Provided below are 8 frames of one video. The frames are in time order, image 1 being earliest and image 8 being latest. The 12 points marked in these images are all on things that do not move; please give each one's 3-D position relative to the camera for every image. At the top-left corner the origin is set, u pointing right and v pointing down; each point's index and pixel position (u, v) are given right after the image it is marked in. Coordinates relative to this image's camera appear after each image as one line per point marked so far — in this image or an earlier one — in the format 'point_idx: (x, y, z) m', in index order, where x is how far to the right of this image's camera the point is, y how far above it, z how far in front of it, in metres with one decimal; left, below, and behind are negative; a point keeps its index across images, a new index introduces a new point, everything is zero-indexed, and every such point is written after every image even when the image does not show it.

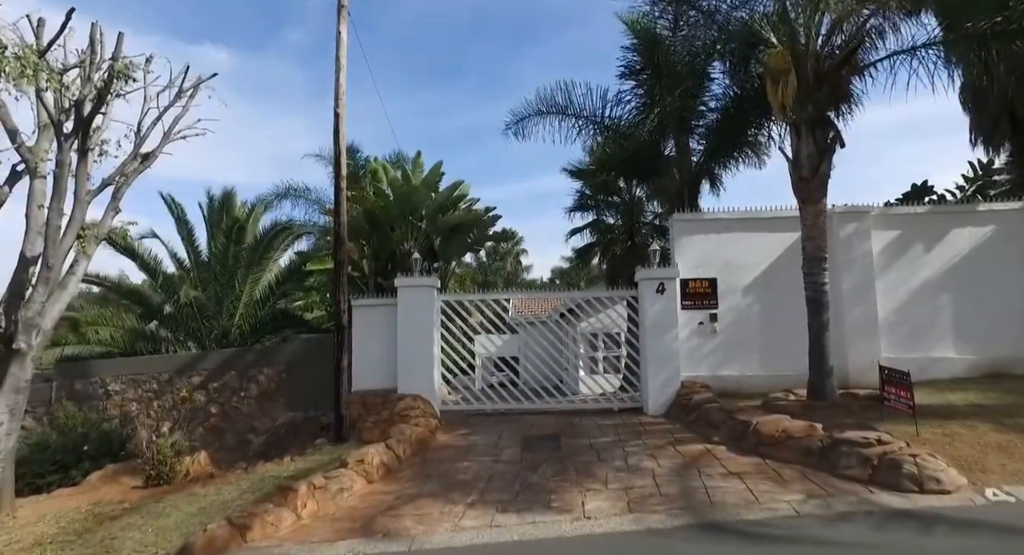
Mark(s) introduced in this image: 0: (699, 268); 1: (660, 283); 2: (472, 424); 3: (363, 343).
0: (+3.2, +0.2, +11.4) m
1: (+2.5, -0.1, +11.3) m
2: (-0.7, -2.5, +11.3) m
3: (-2.7, -1.2, +11.9) m
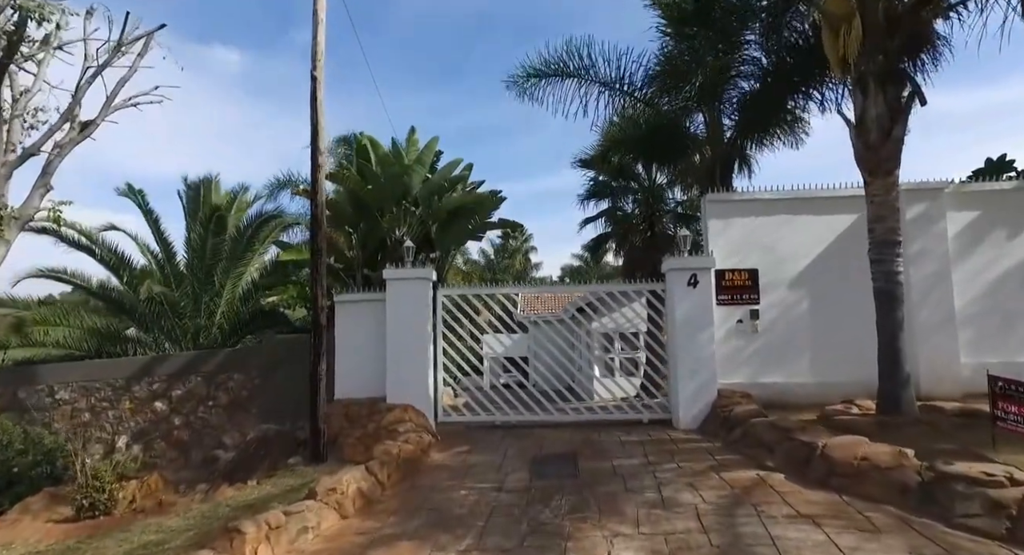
0: (+3.3, +0.3, +9.8) m
1: (+2.6, 0.0, +9.7) m
2: (-0.6, -2.4, +9.7) m
3: (-2.6, -1.1, +10.4) m
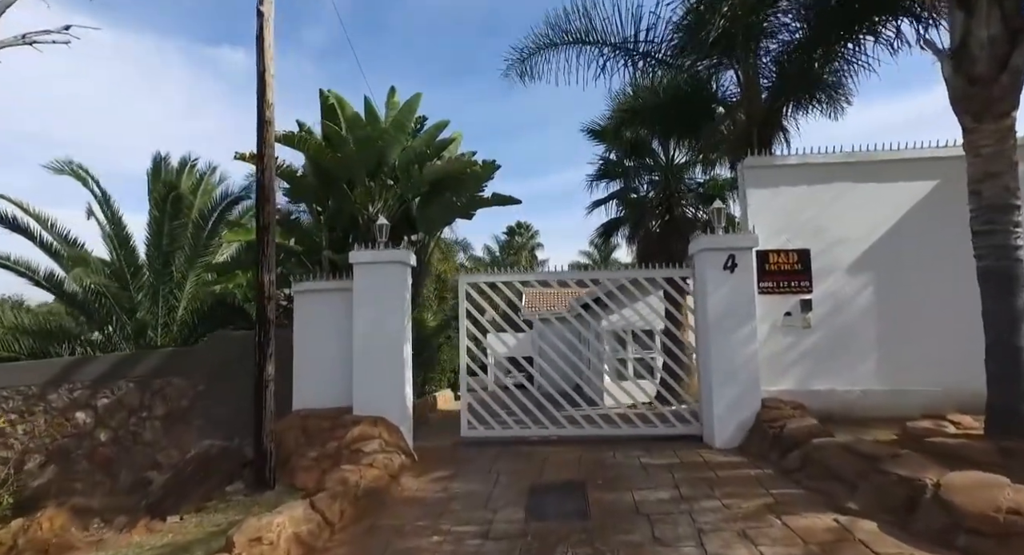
0: (+3.2, +0.5, +7.9) m
1: (+2.5, +0.2, +7.8) m
2: (-0.6, -2.2, +7.9) m
3: (-2.6, -0.9, +8.6) m
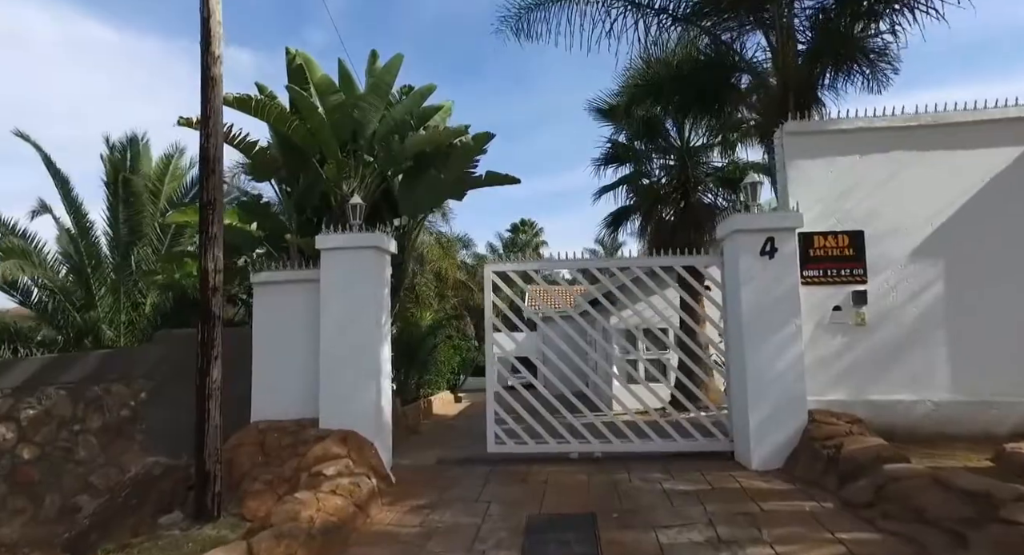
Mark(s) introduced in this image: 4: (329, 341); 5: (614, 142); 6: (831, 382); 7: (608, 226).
0: (+3.2, +0.6, +6.6) m
1: (+2.5, +0.4, +6.5) m
2: (-0.7, -2.1, +6.6) m
3: (-2.7, -0.7, +7.3) m
4: (-1.9, -0.7, +7.0) m
5: (+2.1, +2.8, +13.9) m
6: (+3.1, -1.0, +6.4) m
7: (+2.1, +1.1, +14.3) m
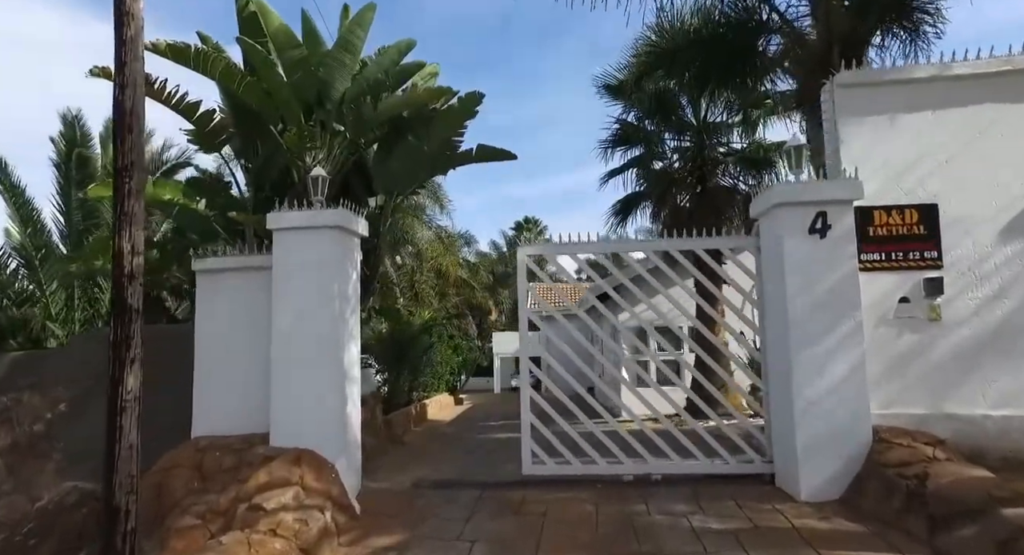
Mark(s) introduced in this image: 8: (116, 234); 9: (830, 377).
0: (+3.1, +0.7, +5.4) m
1: (+2.4, +0.5, +5.3) m
2: (-0.7, -1.9, +5.4) m
3: (-2.8, -0.6, +6.1) m
4: (-2.0, -0.6, +5.8) m
5: (+2.1, +2.9, +12.7) m
6: (+3.0, -0.9, +5.2) m
7: (+2.0, +1.2, +13.0) m
8: (-3.0, +0.3, +5.0) m
9: (+2.4, -0.8, +5.1) m
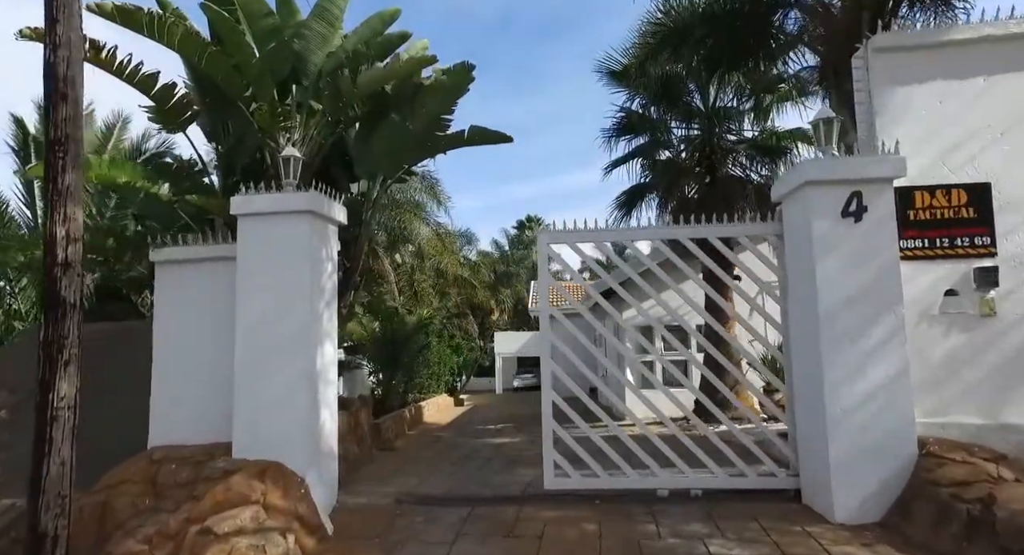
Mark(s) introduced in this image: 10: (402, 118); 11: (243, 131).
0: (+3.0, +0.8, +4.7) m
1: (+2.3, +0.6, +4.6) m
2: (-0.8, -1.9, +4.8) m
3: (-2.8, -0.6, +5.5) m
4: (-2.1, -0.5, +5.2) m
5: (+2.1, +3.0, +12.0) m
6: (+3.0, -0.8, +4.5) m
7: (+2.0, +1.3, +12.4) m
8: (-3.0, +0.4, +4.4) m
9: (+2.4, -0.7, +4.4) m
10: (-1.0, +1.5, +6.3) m
11: (-2.5, +1.4, +6.2) m
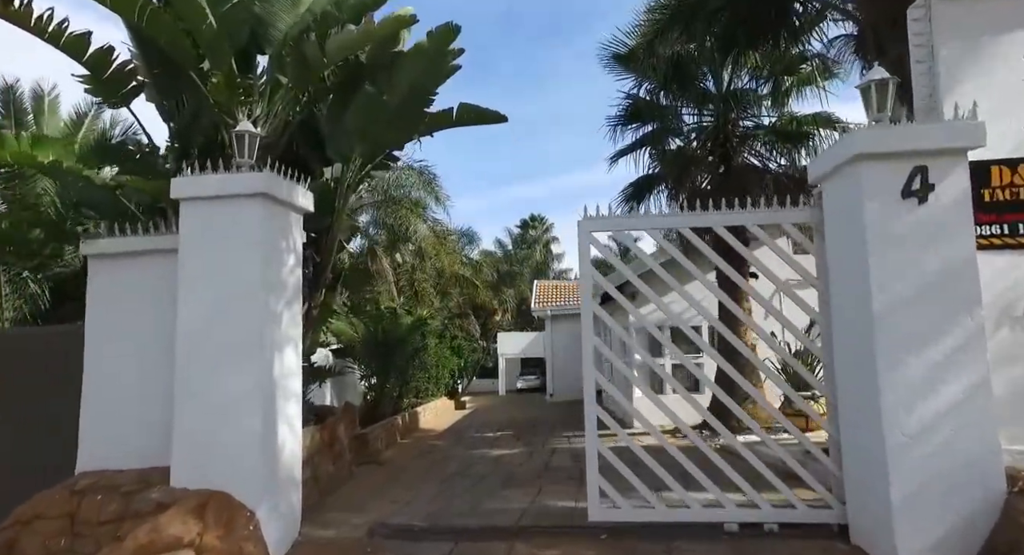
0: (+3.0, +0.9, +3.9) m
1: (+2.3, +0.6, +3.8) m
2: (-0.9, -1.8, +3.9) m
3: (-2.9, -0.5, +4.7) m
4: (-2.1, -0.4, +4.4) m
5: (+2.0, +3.1, +11.2) m
6: (+2.9, -0.8, +3.7) m
7: (+2.0, +1.3, +11.5) m
8: (-3.1, +0.4, +3.6) m
9: (+2.3, -0.6, +3.6) m
10: (-1.1, +1.6, +5.5) m
11: (-2.6, +1.4, +5.4) m
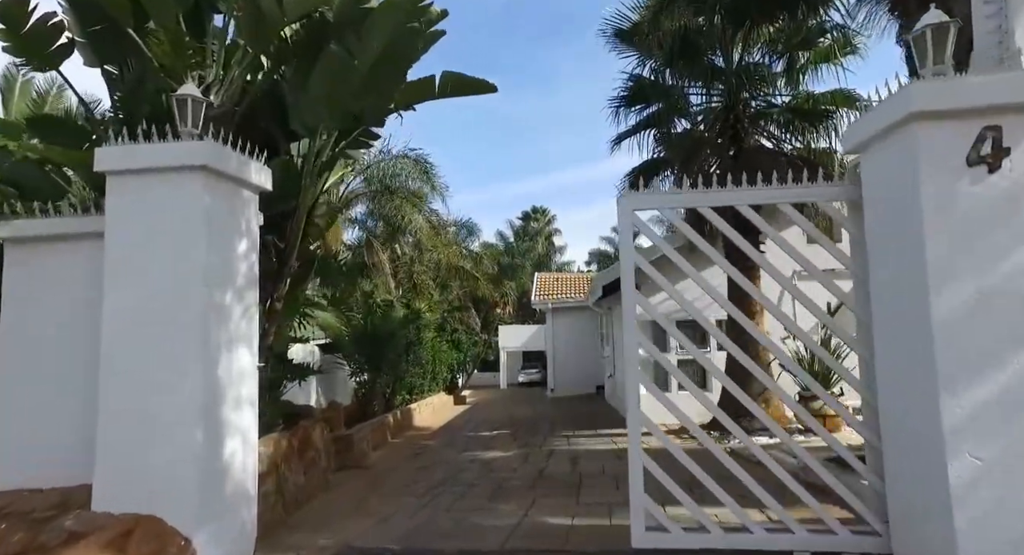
0: (+2.9, +0.9, +3.2) m
1: (+2.2, +0.7, +3.1) m
2: (-1.0, -1.8, +3.3) m
3: (-3.0, -0.4, +4.0) m
4: (-2.2, -0.4, +3.7) m
5: (+2.0, +3.2, +10.5) m
6: (+2.8, -0.7, +3.0) m
7: (+1.9, +1.5, +10.8) m
8: (-3.2, +0.5, +2.9) m
9: (+2.2, -0.6, +2.9) m
10: (-1.2, +1.6, +4.8) m
11: (-2.7, +1.5, +4.7) m
